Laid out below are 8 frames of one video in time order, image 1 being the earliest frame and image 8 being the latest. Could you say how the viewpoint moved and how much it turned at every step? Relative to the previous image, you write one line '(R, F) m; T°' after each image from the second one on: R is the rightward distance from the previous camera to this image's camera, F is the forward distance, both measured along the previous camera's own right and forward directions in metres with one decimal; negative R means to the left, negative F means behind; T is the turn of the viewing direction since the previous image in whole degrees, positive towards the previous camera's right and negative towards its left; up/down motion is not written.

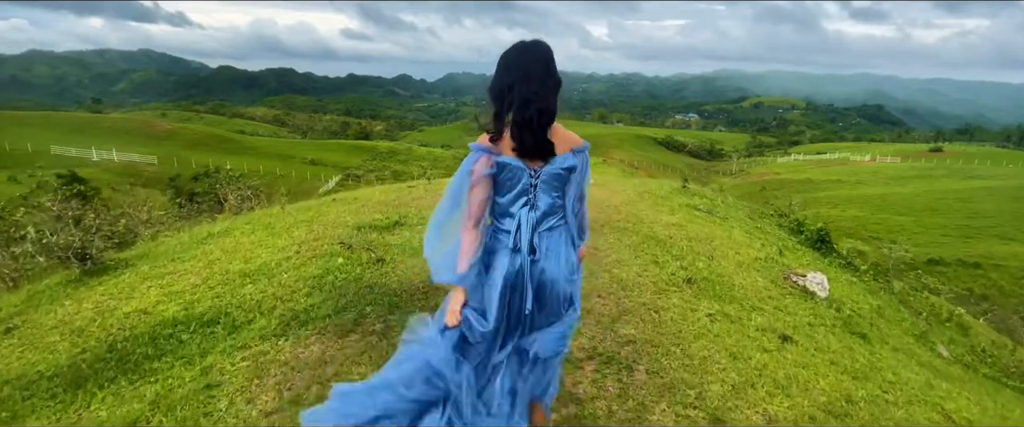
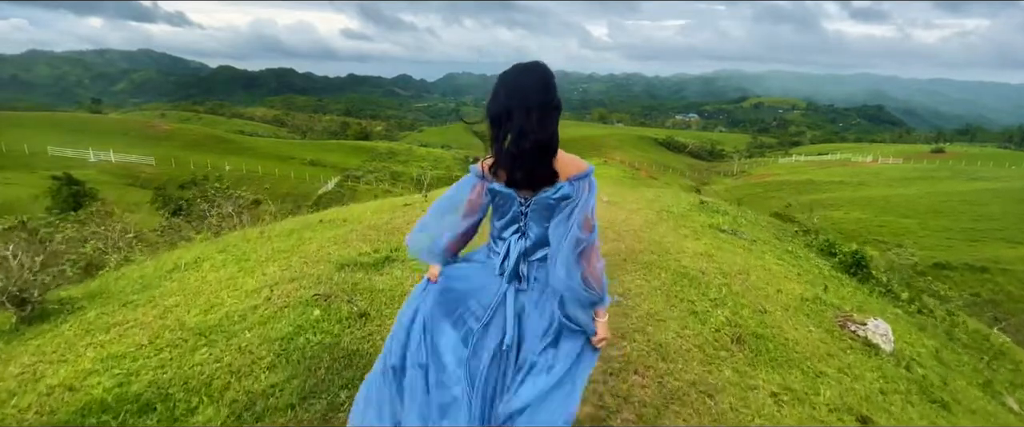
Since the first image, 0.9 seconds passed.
(0.0, +0.4) m; 0°
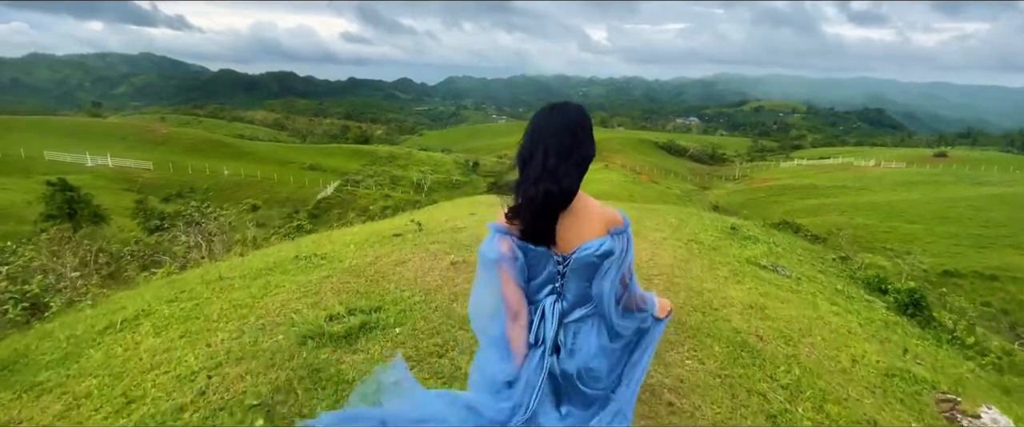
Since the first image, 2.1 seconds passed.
(0.0, +0.5) m; 0°
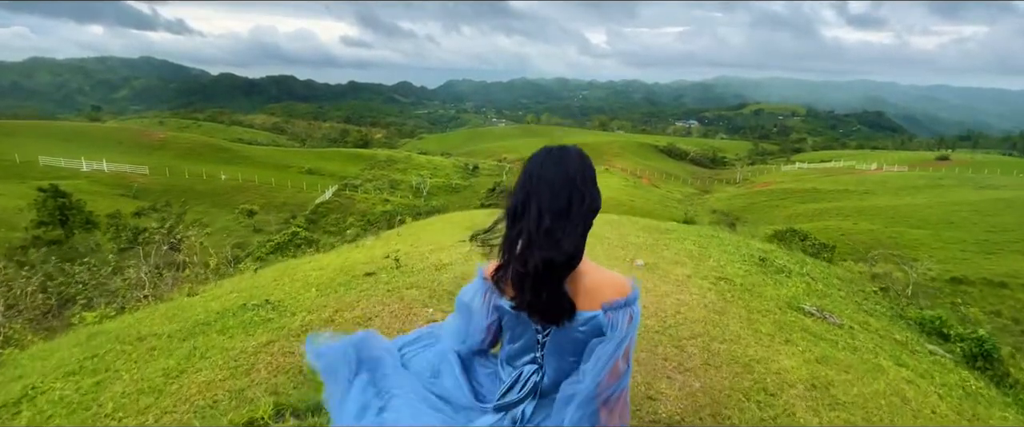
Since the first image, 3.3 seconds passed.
(0.0, +0.5) m; 0°
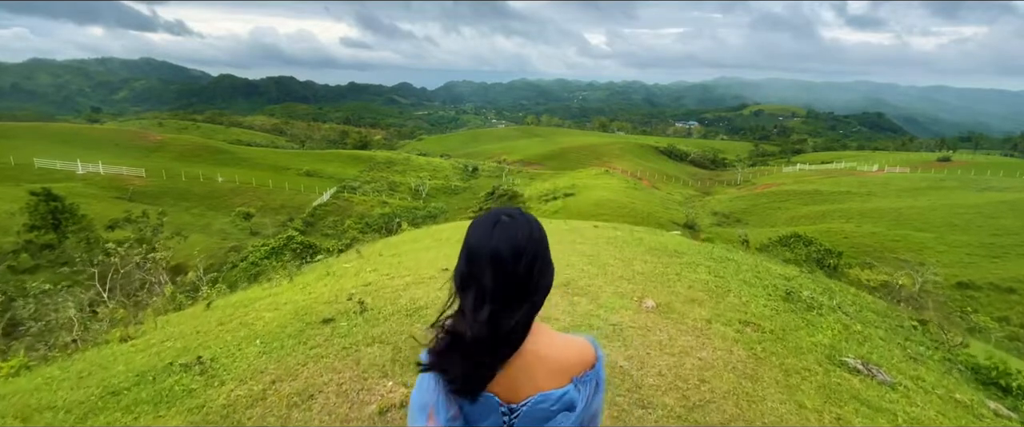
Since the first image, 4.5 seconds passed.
(+0.1, +0.4) m; 0°
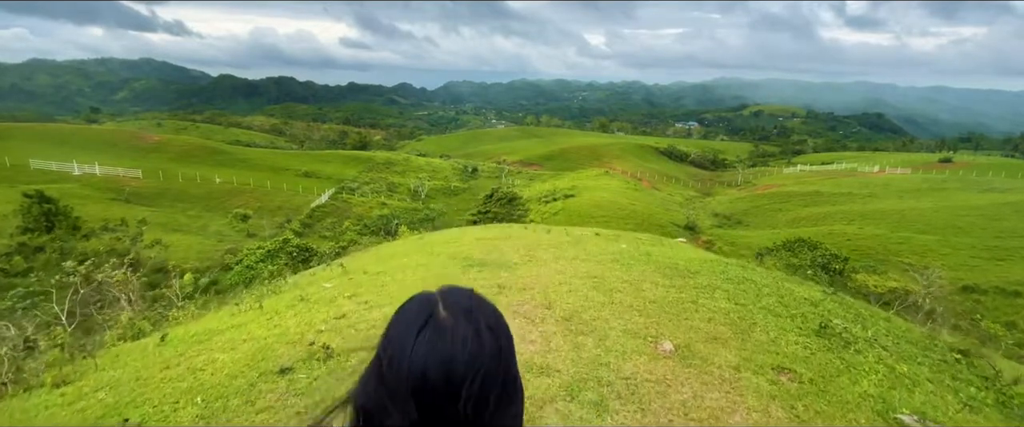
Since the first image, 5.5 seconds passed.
(0.0, +0.3) m; 0°
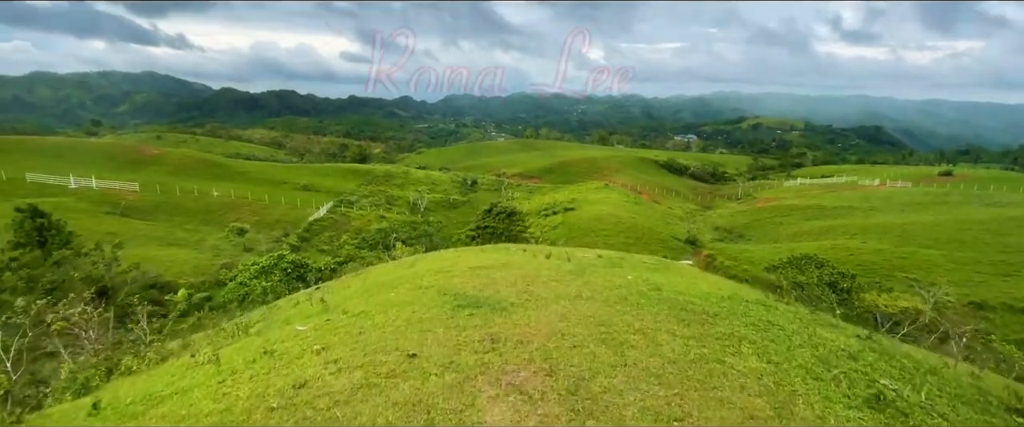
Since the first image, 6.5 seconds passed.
(0.0, +0.4) m; 0°
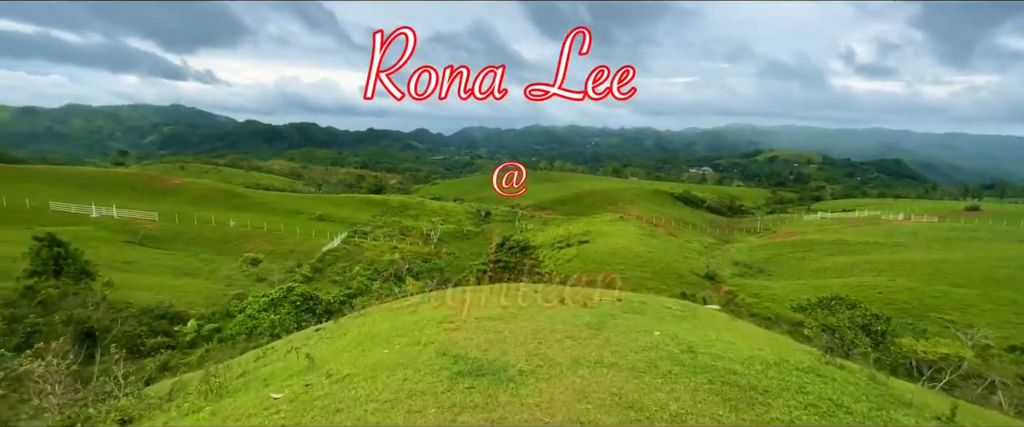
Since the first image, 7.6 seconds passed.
(-0.1, +0.5) m; -1°
